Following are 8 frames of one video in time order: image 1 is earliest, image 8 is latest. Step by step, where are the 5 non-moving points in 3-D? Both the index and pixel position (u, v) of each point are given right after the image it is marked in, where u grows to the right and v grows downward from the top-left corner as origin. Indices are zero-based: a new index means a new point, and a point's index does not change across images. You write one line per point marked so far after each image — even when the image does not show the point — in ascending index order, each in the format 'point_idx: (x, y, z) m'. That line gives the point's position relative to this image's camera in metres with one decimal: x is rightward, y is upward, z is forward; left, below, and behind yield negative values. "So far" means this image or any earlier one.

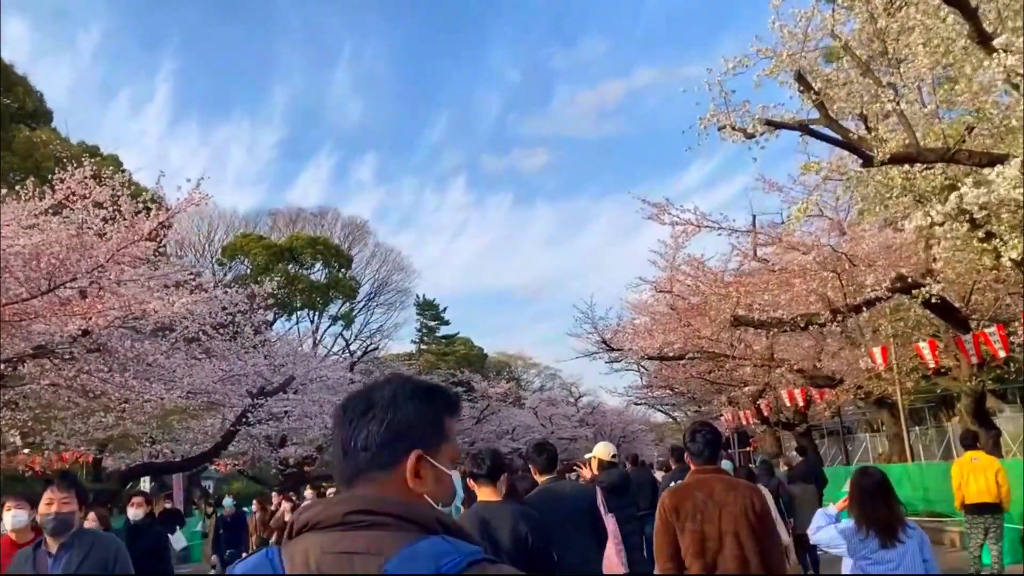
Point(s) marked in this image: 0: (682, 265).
0: (+3.6, +0.4, +19.6) m
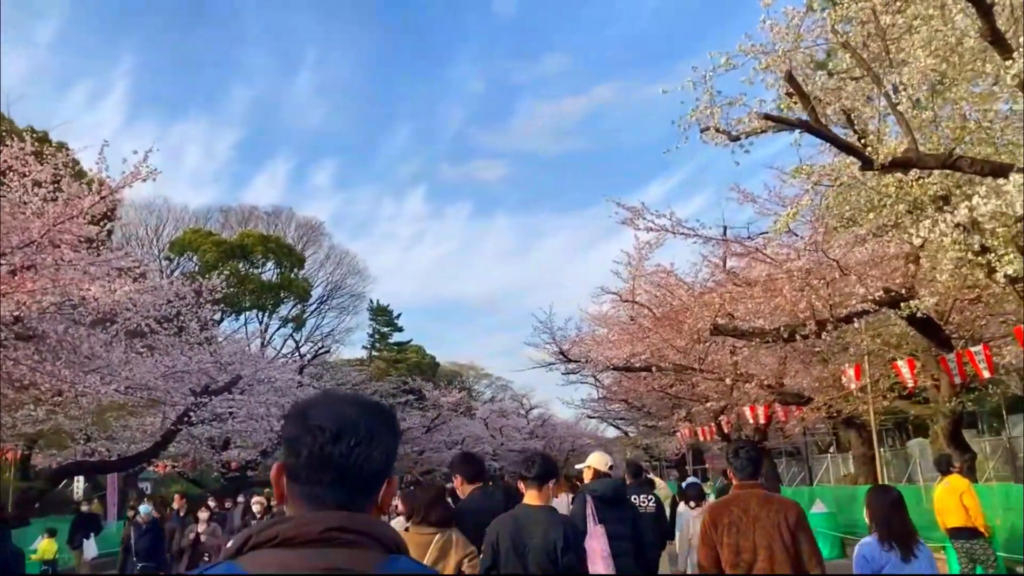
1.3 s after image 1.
0: (+2.9, +0.2, +19.1) m
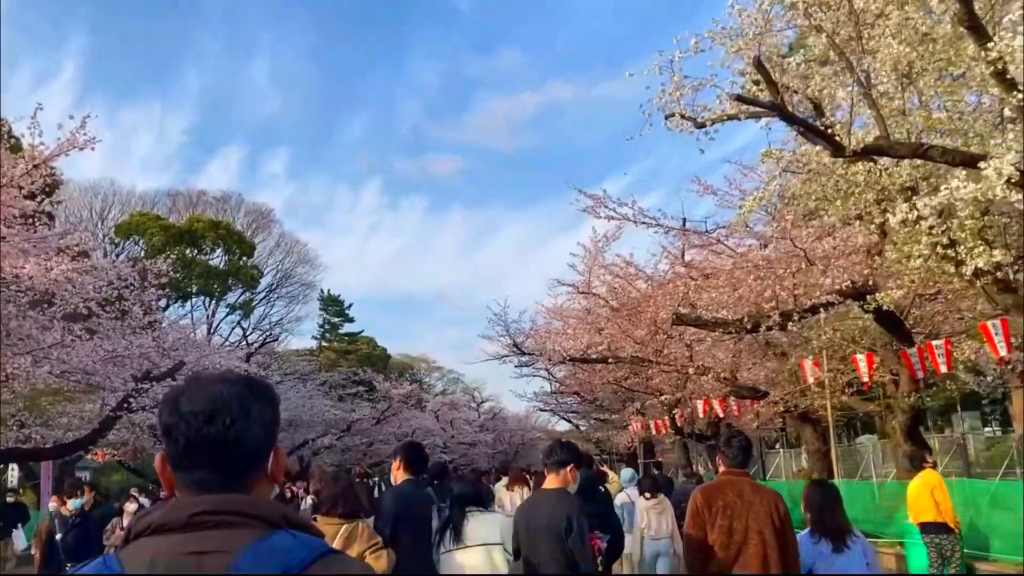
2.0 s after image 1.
0: (+2.0, +0.4, +18.8) m
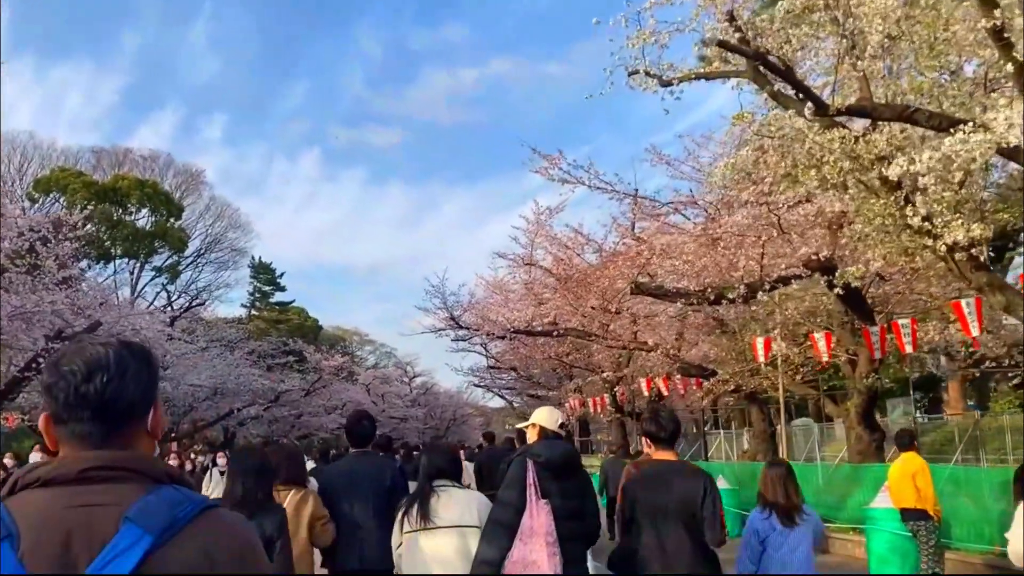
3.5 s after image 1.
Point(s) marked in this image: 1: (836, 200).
0: (+0.9, +1.0, +18.1) m
1: (+3.6, +1.0, +10.3) m
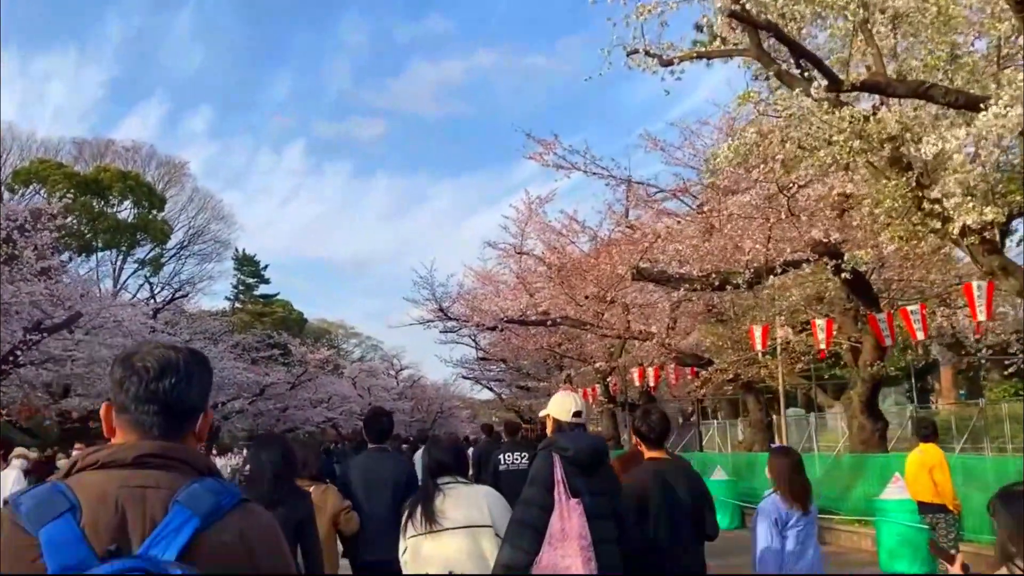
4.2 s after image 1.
0: (+0.7, +1.2, +17.8) m
1: (+3.6, +1.1, +9.9) m
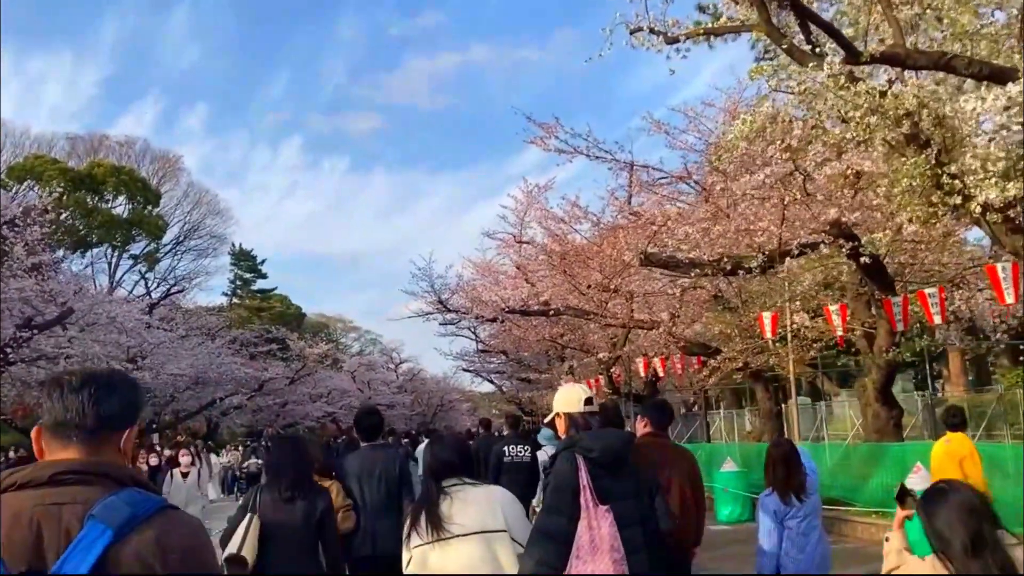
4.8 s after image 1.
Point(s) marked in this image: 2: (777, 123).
0: (+0.7, +1.4, +17.4) m
1: (+3.6, +1.3, +9.6) m
2: (+2.8, +1.7, +9.7) m
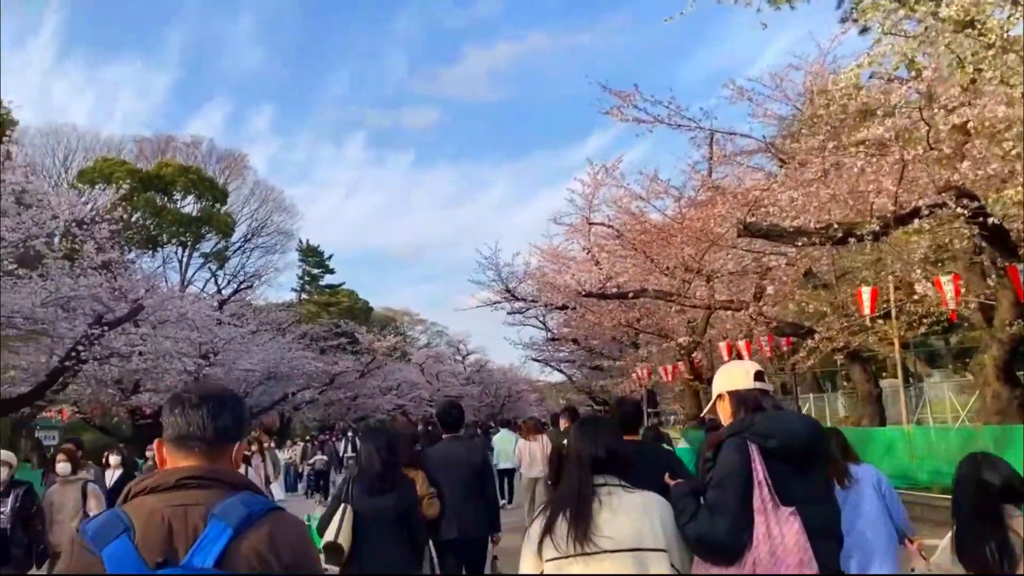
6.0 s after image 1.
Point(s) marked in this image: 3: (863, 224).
0: (+2.0, +1.7, +16.6) m
1: (+4.4, +1.6, +8.6) m
2: (+3.6, +2.0, +8.8) m
3: (+3.4, +0.6, +9.0) m
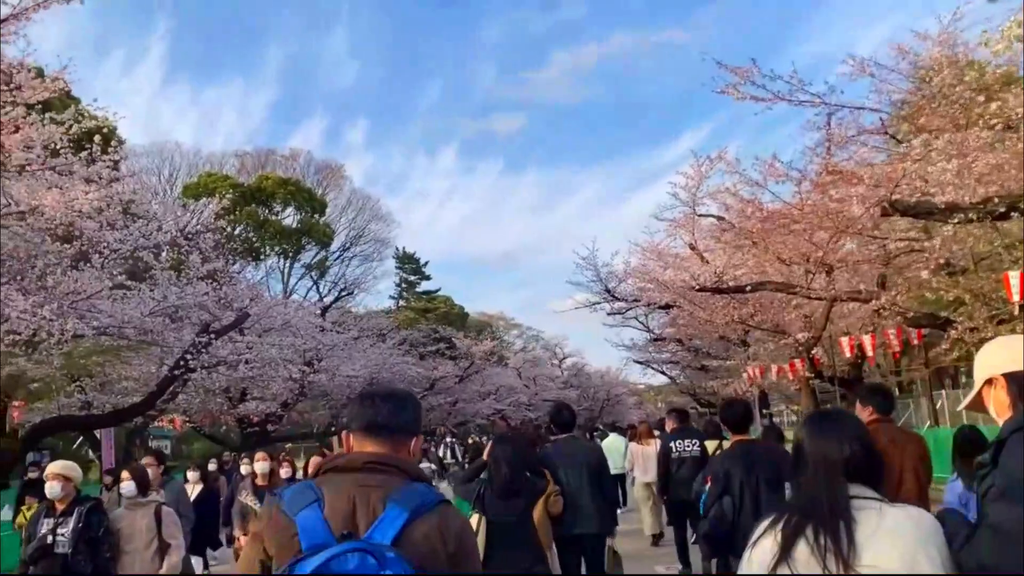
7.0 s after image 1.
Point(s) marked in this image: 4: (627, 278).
0: (+3.8, +1.8, +15.7) m
1: (+5.3, +1.8, +7.5) m
2: (+4.5, +2.2, +7.8) m
3: (+4.4, +0.8, +8.0) m
4: (+2.4, +0.3, +19.5) m
